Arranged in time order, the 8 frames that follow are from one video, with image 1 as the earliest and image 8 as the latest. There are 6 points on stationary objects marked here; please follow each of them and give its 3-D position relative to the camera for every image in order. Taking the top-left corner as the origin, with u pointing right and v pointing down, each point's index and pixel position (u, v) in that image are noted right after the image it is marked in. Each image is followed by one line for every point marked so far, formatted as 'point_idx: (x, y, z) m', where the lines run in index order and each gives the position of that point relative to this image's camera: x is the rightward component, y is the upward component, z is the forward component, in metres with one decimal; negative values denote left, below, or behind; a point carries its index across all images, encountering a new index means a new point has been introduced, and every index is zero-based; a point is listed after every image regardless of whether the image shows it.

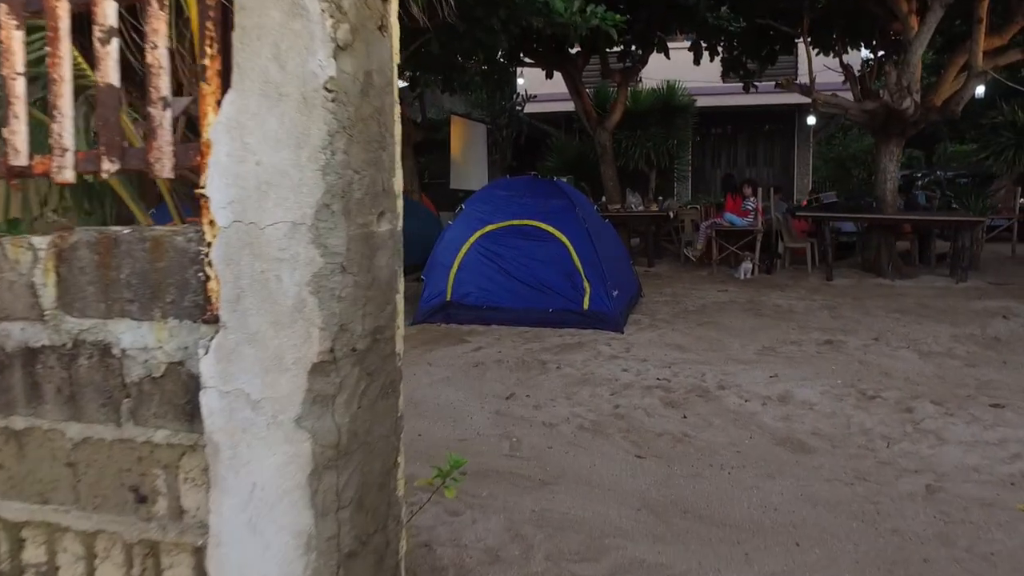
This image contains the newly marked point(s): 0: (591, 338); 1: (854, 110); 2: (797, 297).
0: (+0.6, -0.4, +5.7) m
1: (+3.8, +2.0, +9.1) m
2: (+2.7, -0.1, +7.8) m
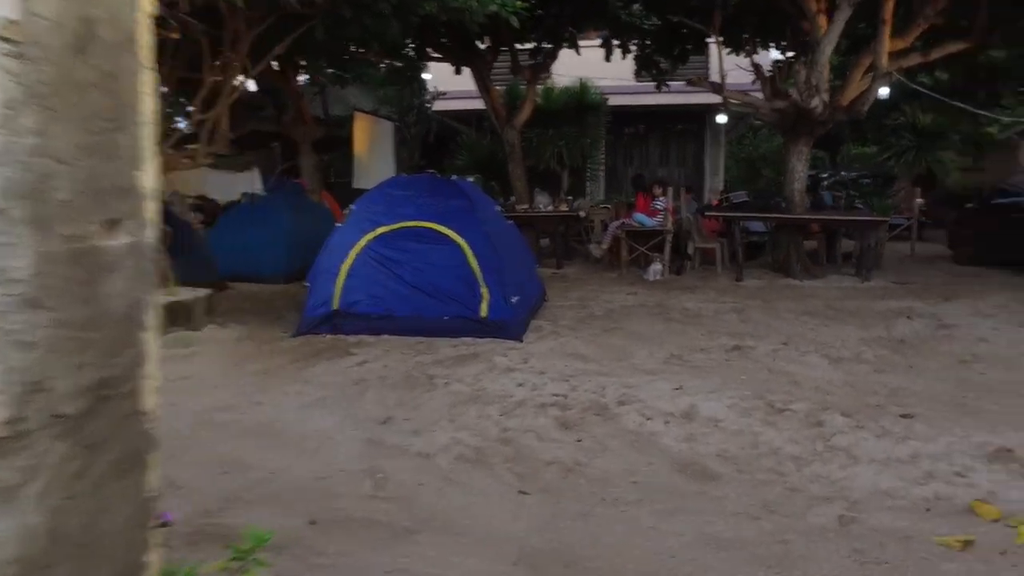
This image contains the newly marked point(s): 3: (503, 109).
0: (-0.1, -0.4, +5.3) m
1: (+2.7, +2.0, +8.9) m
2: (+1.8, -0.1, +7.6) m
3: (-0.2, +2.4, +11.1) m
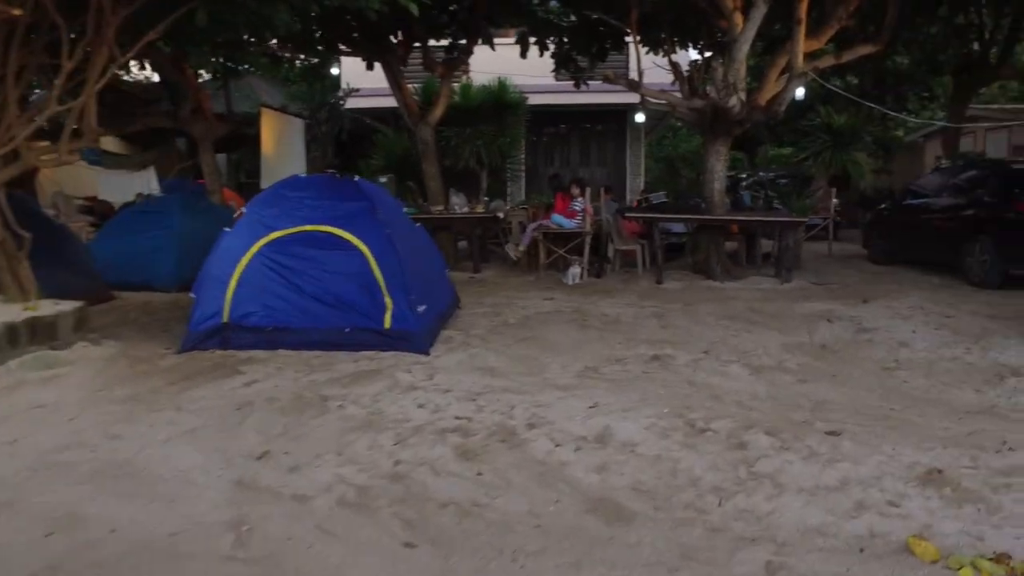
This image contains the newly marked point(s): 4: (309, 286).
0: (-0.7, -0.5, +4.9) m
1: (+1.8, +1.9, +8.8) m
2: (+1.0, -0.1, +7.3) m
3: (-1.3, +2.4, +10.6) m
4: (-1.4, 0.0, +5.5) m
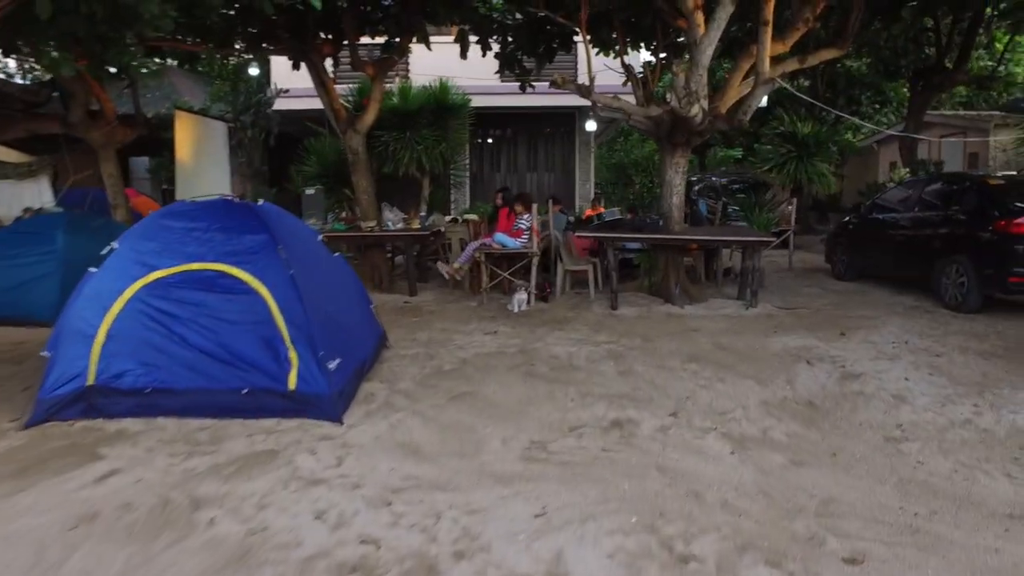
0: (-1.0, -0.7, +4.0) m
1: (+1.2, +1.7, +8.0) m
2: (+0.5, -0.4, +6.5) m
3: (-2.0, +2.1, +9.6) m
4: (-1.7, -0.3, +4.5) m
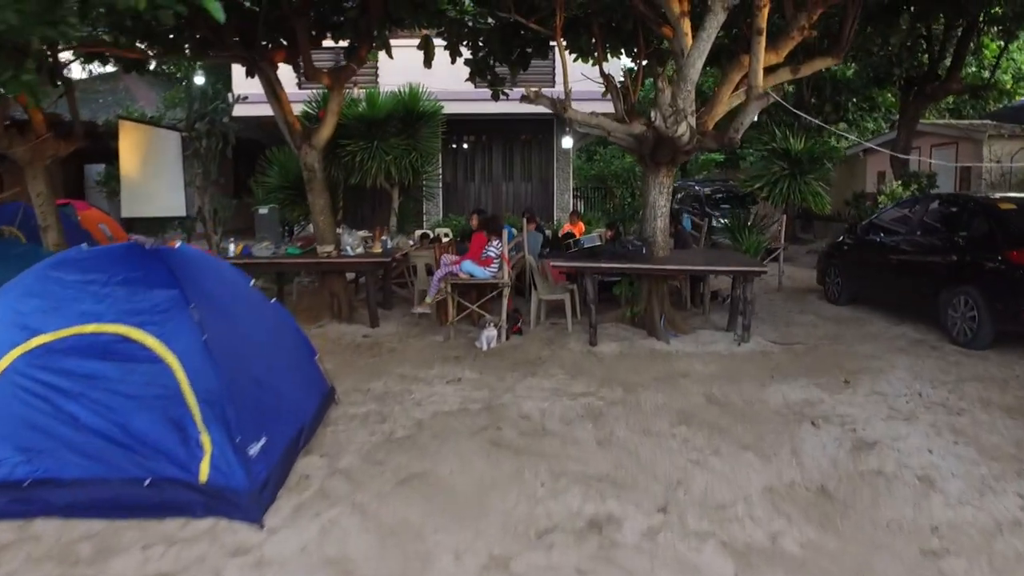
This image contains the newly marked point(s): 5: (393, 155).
0: (-1.2, -1.1, +3.2) m
1: (+0.9, +1.4, +7.2) m
2: (+0.3, -0.7, +5.8) m
3: (-2.3, +1.8, +8.9) m
4: (-1.9, -0.6, +3.7) m
5: (-1.8, +2.0, +12.7) m
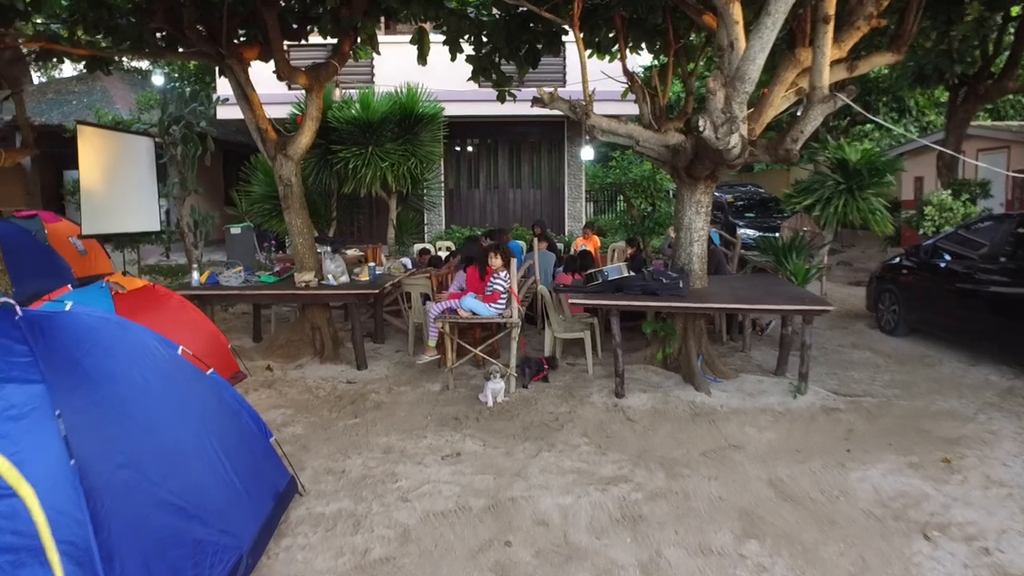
0: (-1.2, -1.4, +2.0) m
1: (+1.0, +1.1, +6.0) m
2: (+0.3, -1.0, +4.5) m
3: (-2.2, +1.5, +7.7) m
4: (-1.9, -0.9, +2.5) m
5: (-1.7, +1.7, +11.4) m
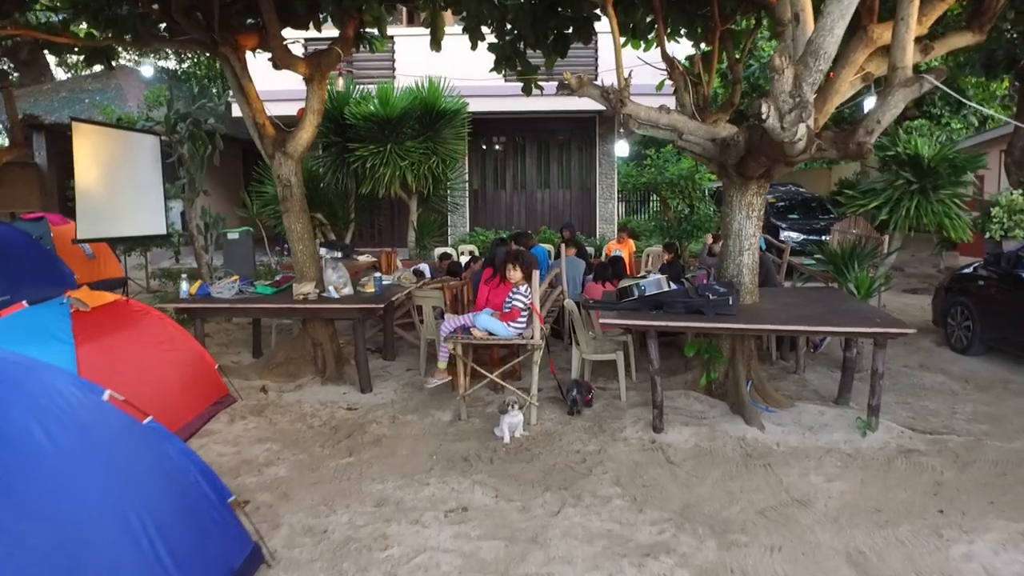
0: (-1.2, -1.5, +1.2) m
1: (+1.1, +1.0, +5.2) m
2: (+0.4, -1.1, +3.7) m
3: (-2.0, +1.4, +6.9) m
4: (-1.9, -1.0, +1.8) m
5: (-1.4, +1.6, +10.7) m
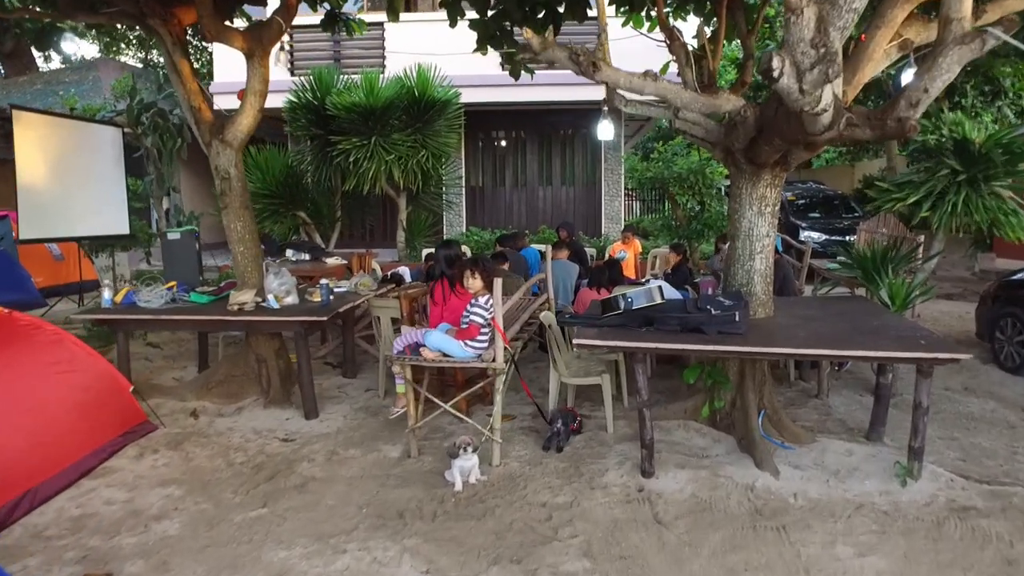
0: (-1.5, -1.5, +0.3) m
1: (+0.9, +0.9, +4.2) m
2: (+0.1, -1.2, +2.7) m
3: (-2.2, +1.3, +6.0) m
4: (-2.2, -1.1, +0.9) m
5: (-1.5, +1.6, +9.8) m
